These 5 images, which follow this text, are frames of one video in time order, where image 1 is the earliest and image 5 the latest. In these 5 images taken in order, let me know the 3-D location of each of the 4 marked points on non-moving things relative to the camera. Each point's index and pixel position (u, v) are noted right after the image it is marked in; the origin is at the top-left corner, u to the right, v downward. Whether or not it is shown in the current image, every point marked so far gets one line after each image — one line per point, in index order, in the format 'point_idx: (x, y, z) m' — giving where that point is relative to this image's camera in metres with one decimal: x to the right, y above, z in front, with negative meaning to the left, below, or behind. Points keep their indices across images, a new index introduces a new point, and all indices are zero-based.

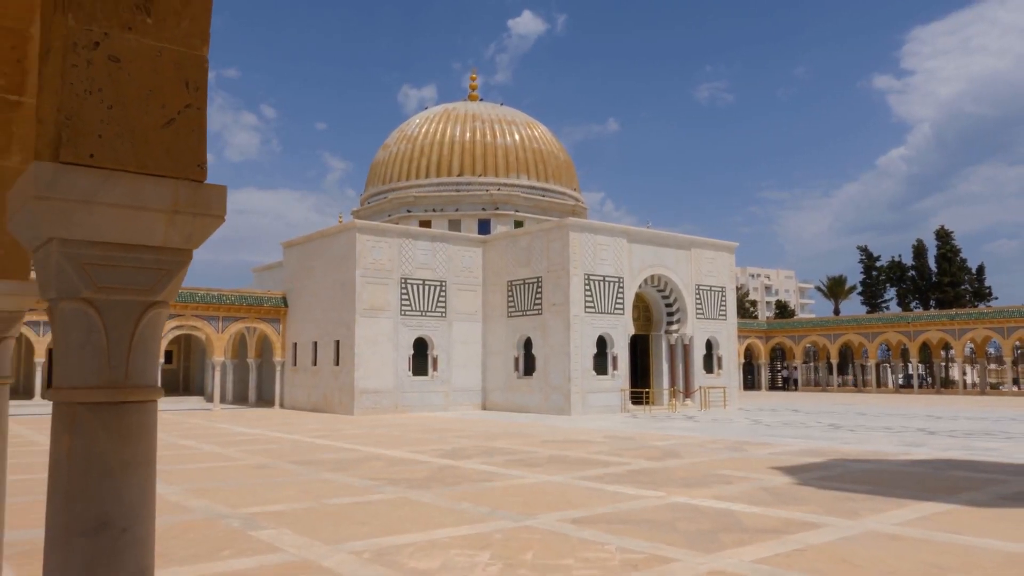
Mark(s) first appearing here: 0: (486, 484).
0: (-0.3, -2.1, +8.5) m
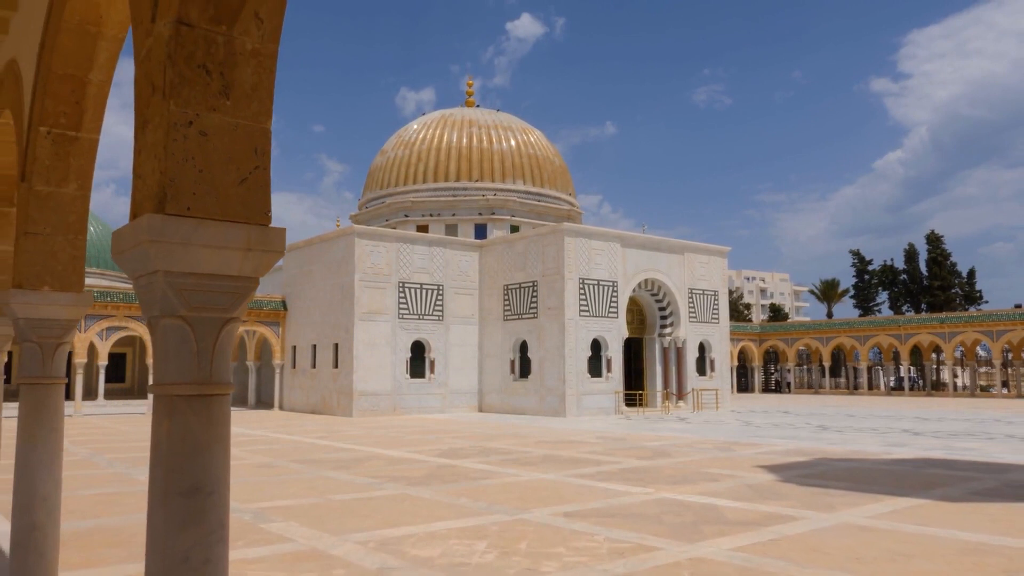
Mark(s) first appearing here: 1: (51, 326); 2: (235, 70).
0: (-0.3, -2.2, +8.9) m
1: (-2.0, -0.2, +3.4) m
2: (-0.7, +0.5, +2.0) m
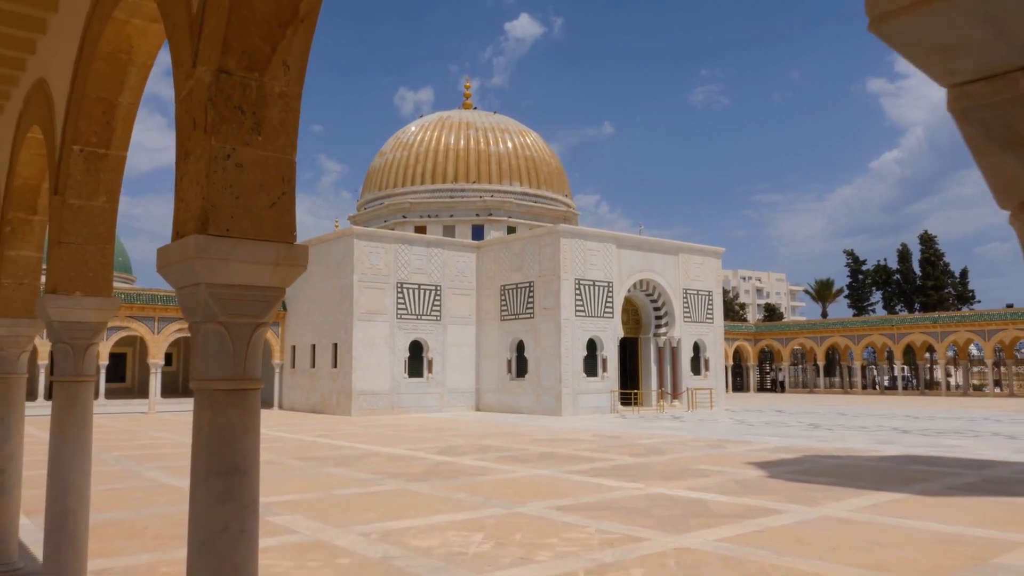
0: (-0.4, -2.2, +9.2) m
1: (-2.0, -0.2, +3.7) m
2: (-0.7, +0.5, +2.3) m
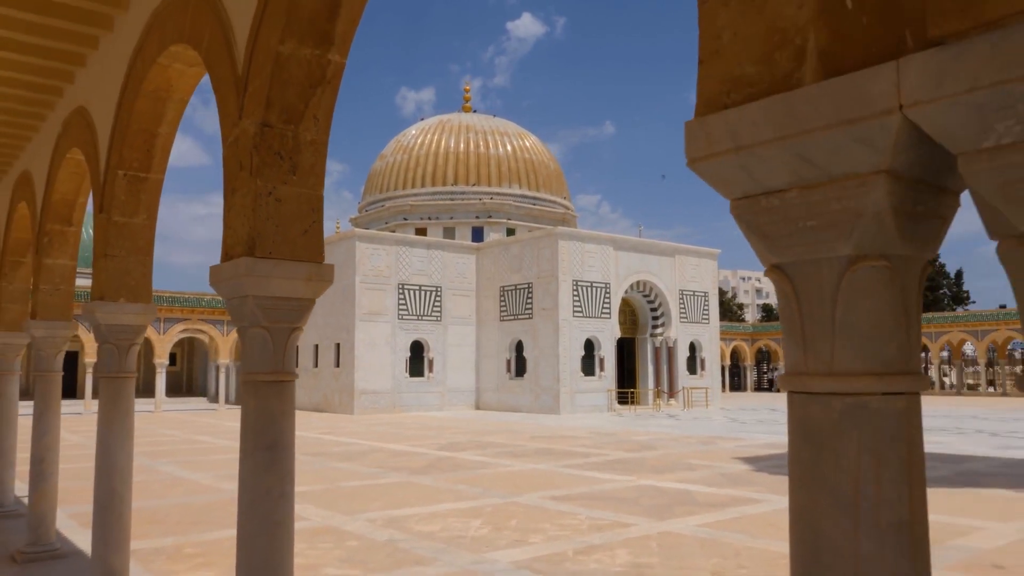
0: (-0.4, -2.3, +9.7) m
1: (-2.1, -0.2, +4.1) m
2: (-0.8, +0.5, +2.7) m
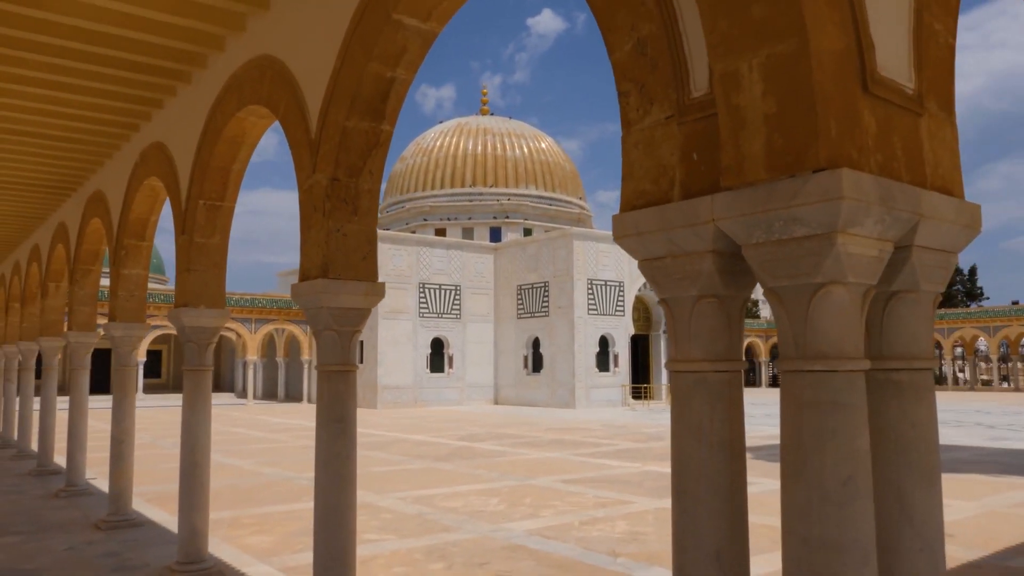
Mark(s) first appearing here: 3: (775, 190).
0: (-0.2, -2.3, +10.5) m
1: (-2.0, -0.3, +5.0) m
2: (-0.7, +0.4, +3.5) m
3: (+0.5, +0.2, +1.5) m
